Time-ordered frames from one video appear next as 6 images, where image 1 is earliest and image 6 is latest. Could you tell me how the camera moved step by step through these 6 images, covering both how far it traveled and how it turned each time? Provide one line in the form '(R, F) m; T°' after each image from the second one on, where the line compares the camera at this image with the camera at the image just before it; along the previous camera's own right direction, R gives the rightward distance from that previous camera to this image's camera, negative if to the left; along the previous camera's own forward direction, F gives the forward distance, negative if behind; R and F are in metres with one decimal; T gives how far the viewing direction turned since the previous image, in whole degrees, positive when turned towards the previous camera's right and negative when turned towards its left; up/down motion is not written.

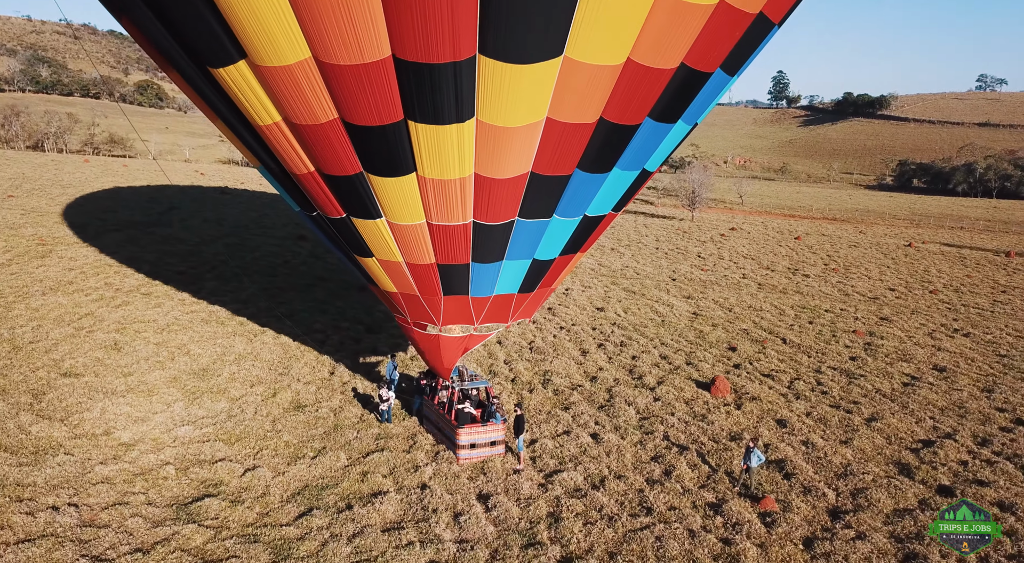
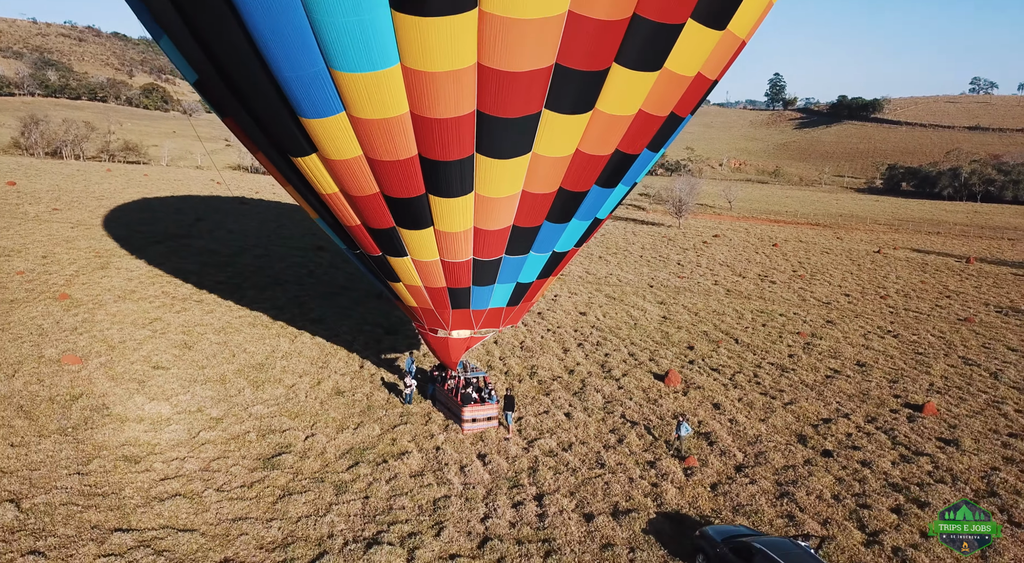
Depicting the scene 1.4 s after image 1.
(+0.1, -1.7) m; 0°
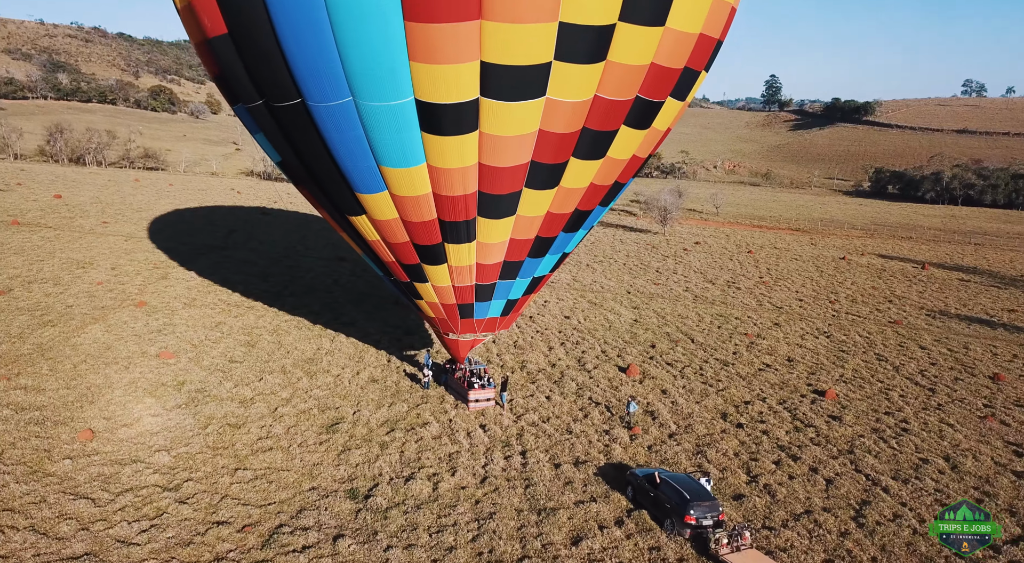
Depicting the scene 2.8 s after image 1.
(+0.1, -2.3) m; 0°
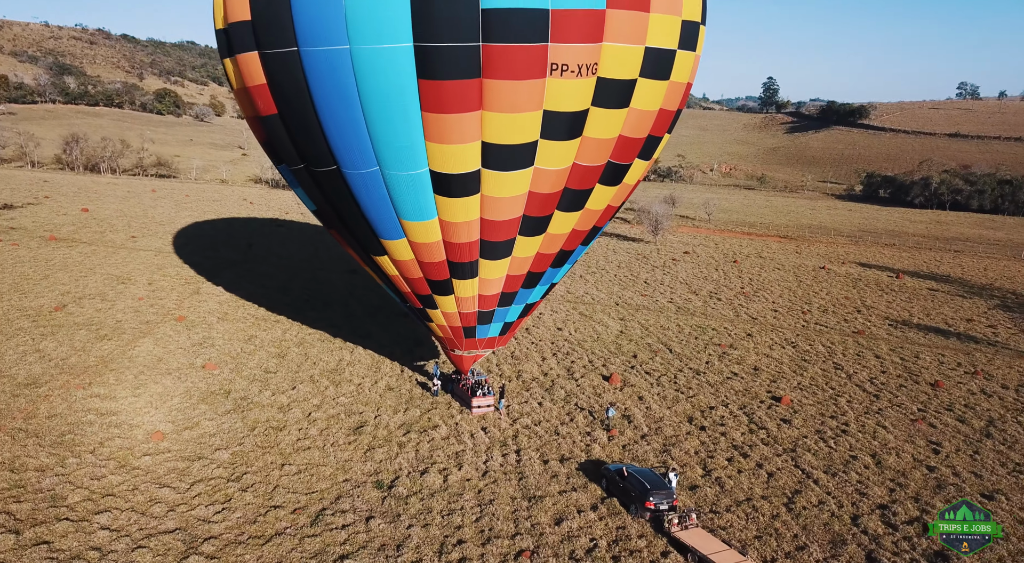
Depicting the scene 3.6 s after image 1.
(+0.1, -1.6) m; 0°
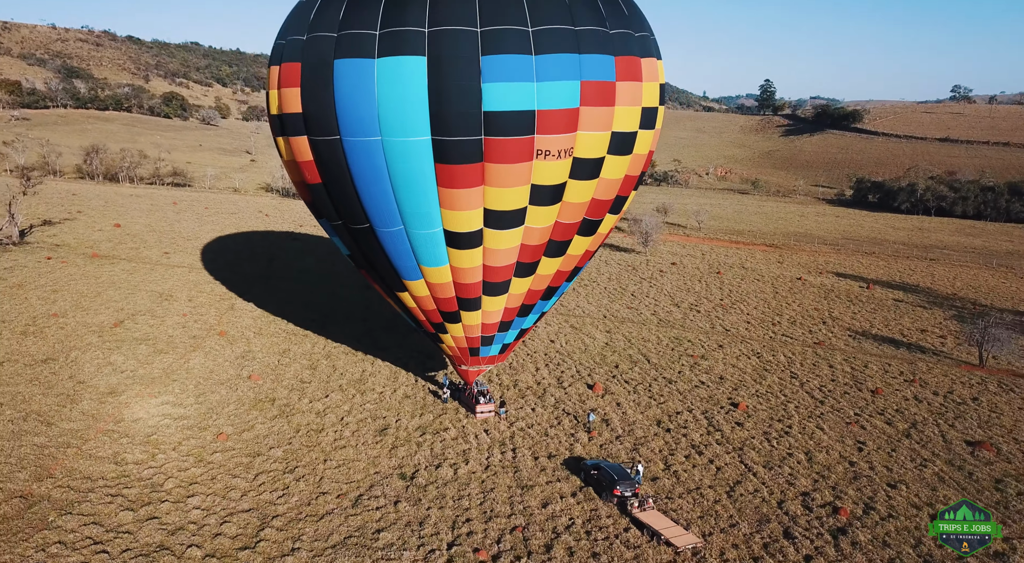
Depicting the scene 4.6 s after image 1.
(+0.1, -2.1) m; 0°
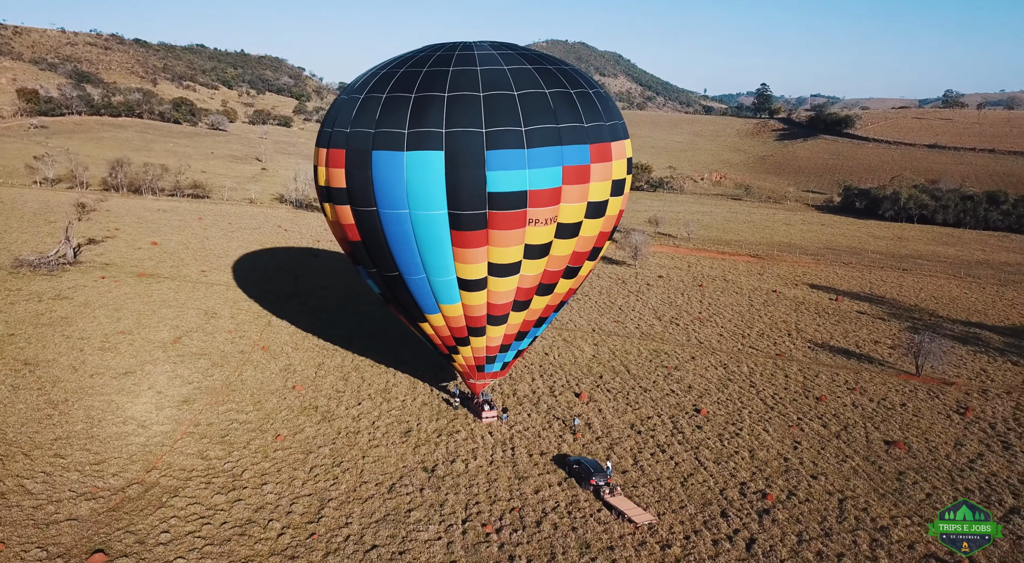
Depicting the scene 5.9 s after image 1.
(+0.1, -2.8) m; 0°
